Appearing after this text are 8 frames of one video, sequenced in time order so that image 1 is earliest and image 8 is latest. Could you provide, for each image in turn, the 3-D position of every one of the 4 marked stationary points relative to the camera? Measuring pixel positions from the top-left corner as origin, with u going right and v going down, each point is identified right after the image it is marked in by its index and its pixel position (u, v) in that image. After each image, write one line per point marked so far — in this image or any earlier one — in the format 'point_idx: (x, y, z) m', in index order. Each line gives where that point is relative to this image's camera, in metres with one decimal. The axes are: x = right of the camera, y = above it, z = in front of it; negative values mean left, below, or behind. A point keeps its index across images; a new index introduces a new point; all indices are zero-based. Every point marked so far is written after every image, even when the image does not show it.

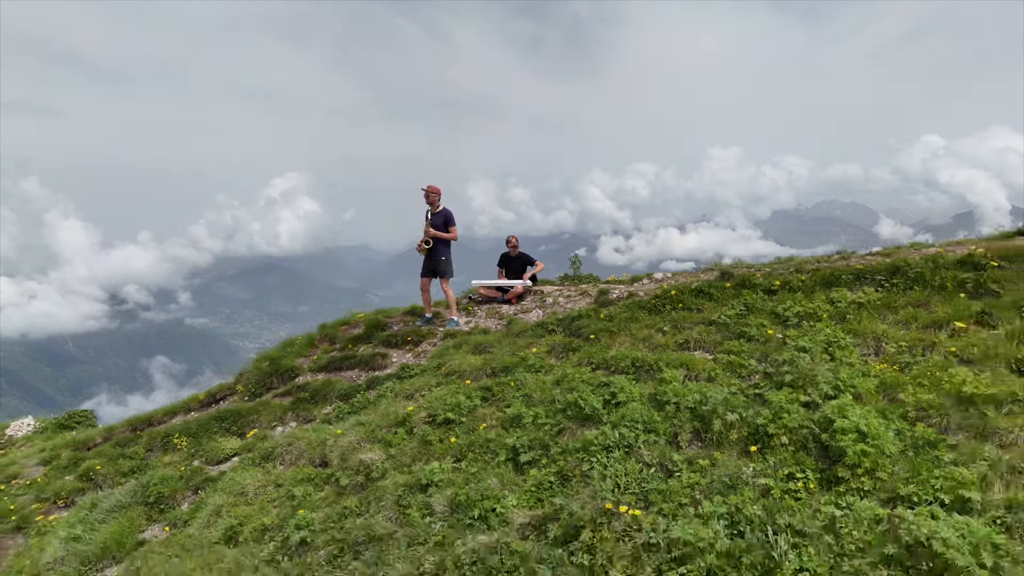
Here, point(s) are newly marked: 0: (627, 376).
0: (+1.6, -1.1, +9.6) m
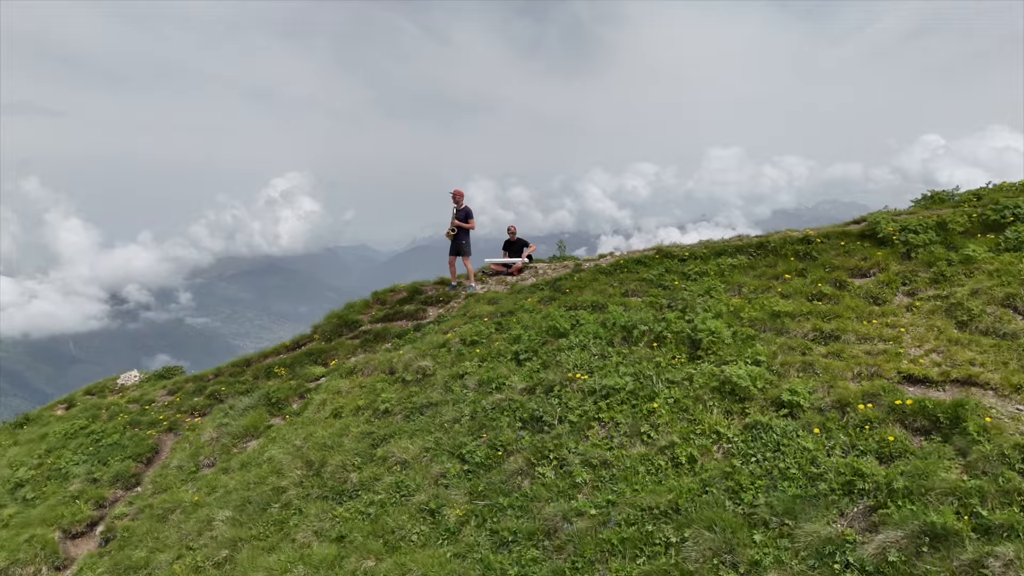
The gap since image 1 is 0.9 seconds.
0: (+1.7, -0.5, +14.9) m
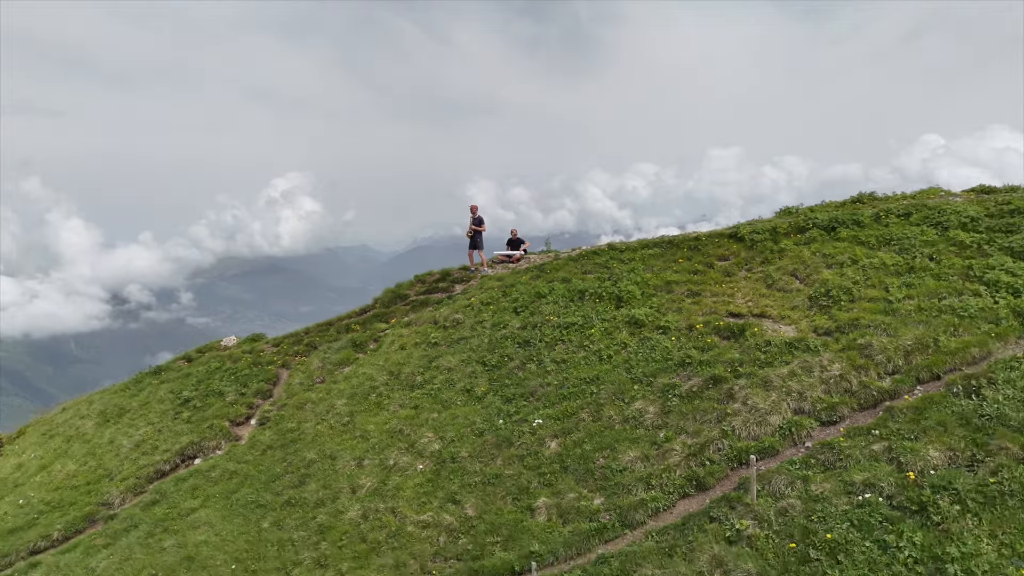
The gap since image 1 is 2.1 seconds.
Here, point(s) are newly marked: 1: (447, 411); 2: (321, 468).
0: (+1.7, +0.1, +23.4) m
1: (-1.6, -3.3, +19.3) m
2: (-4.7, -4.7, +19.4) m
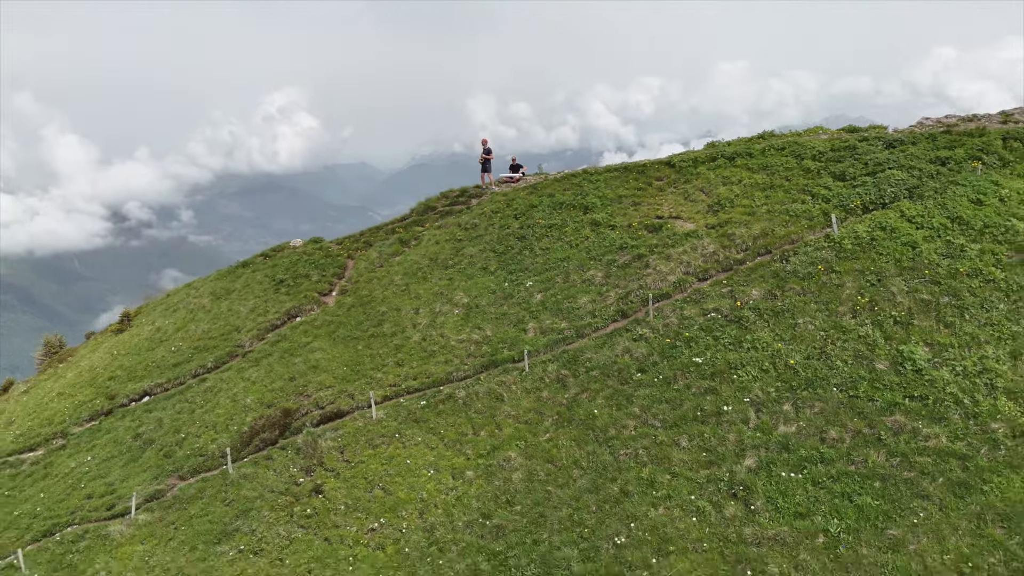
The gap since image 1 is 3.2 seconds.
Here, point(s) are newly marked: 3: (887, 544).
0: (+1.7, +4.1, +33.1) m
1: (-1.5, +0.3, +29.5) m
2: (-4.7, -1.1, +29.7) m
3: (+8.6, -5.8, +16.6) m
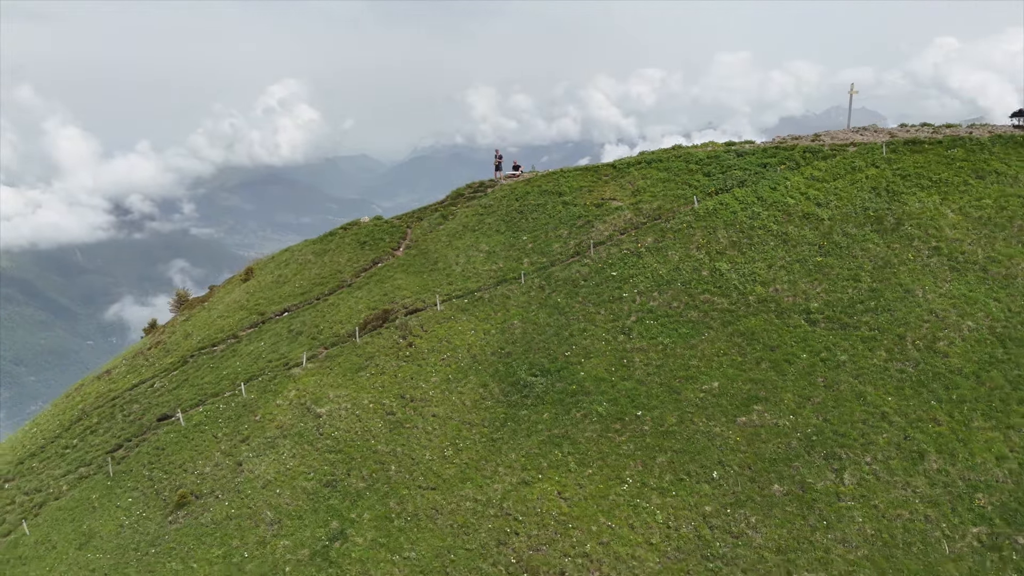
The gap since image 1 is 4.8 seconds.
0: (+1.9, +7.2, +52.2) m
1: (-1.3, +3.3, +48.6) m
2: (-4.5, +1.9, +48.8) m
3: (+8.8, -2.8, +35.8) m
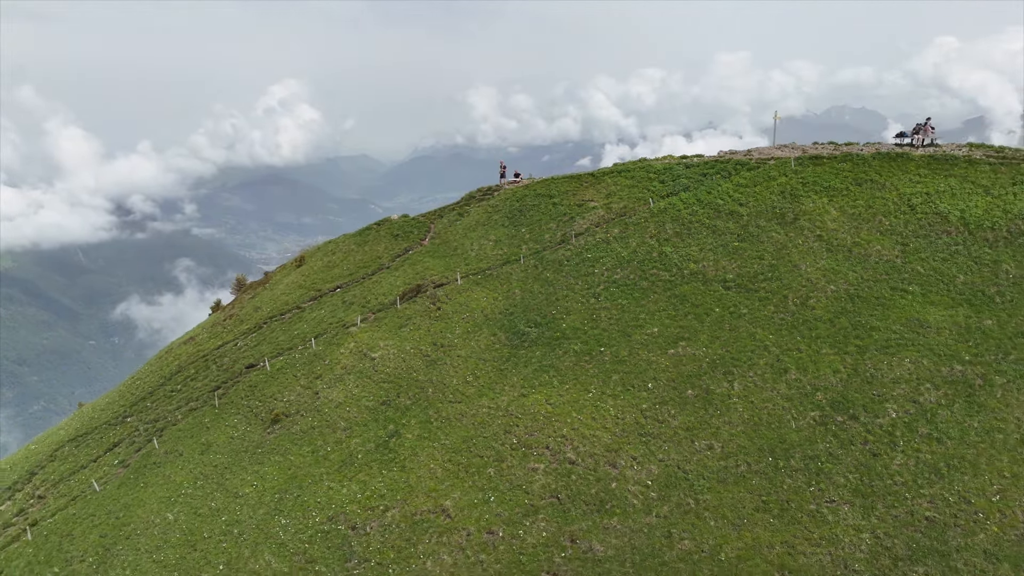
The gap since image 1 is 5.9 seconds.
0: (+2.0, +8.9, +66.8) m
1: (-1.2, +5.0, +63.2) m
2: (-4.3, +3.6, +63.5) m
3: (+8.9, -1.2, +50.4) m
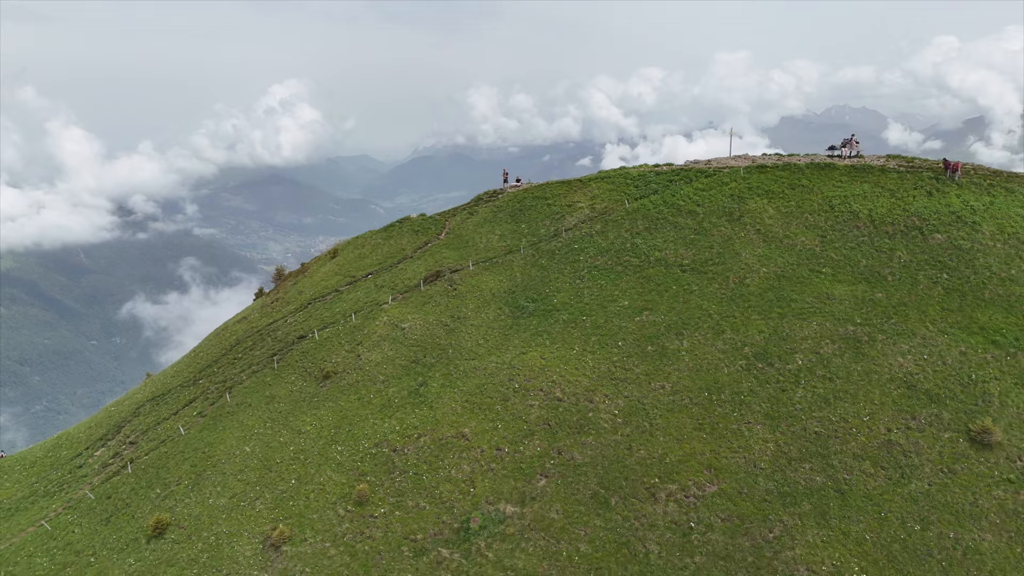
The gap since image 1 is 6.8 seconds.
0: (+2.2, +10.4, +80.4) m
1: (-1.0, +6.5, +76.8) m
2: (-4.1, +5.1, +77.0) m
3: (+9.1, +0.3, +63.9) m
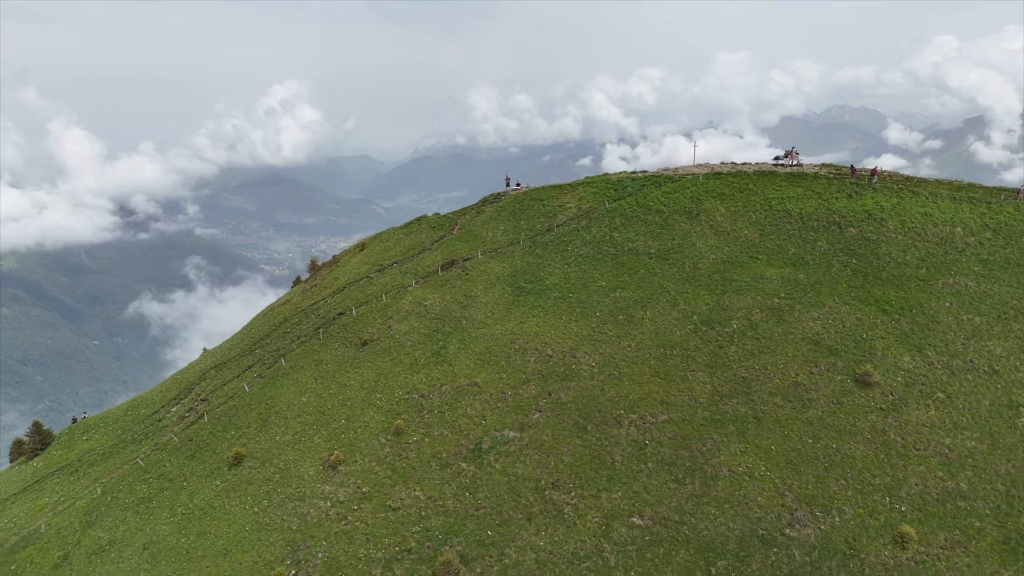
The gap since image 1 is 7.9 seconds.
0: (+2.4, +12.2, +96.5) m
1: (-0.8, +8.3, +92.9) m
2: (-4.0, +6.8, +93.1) m
3: (+9.2, +2.1, +80.0) m
